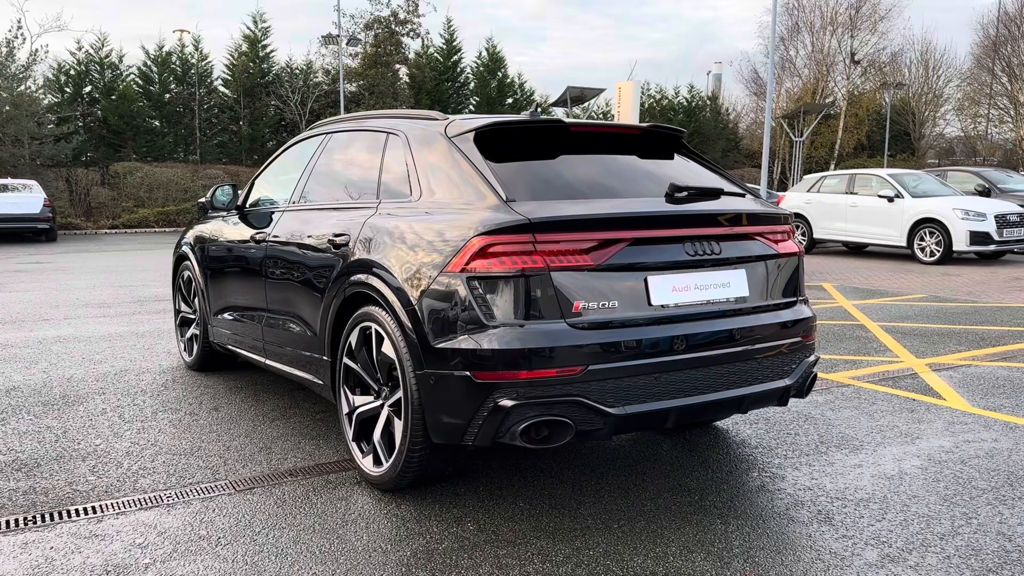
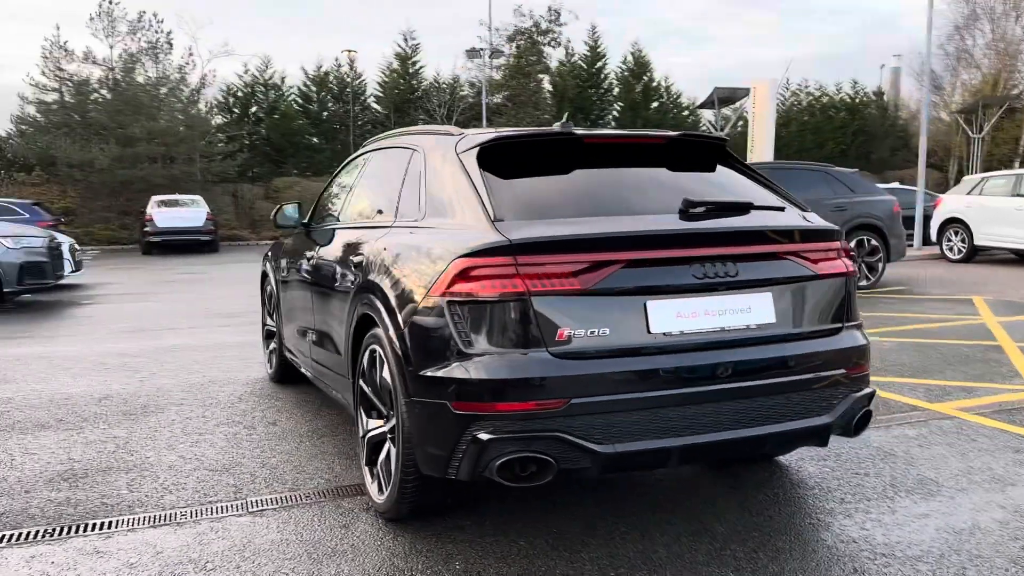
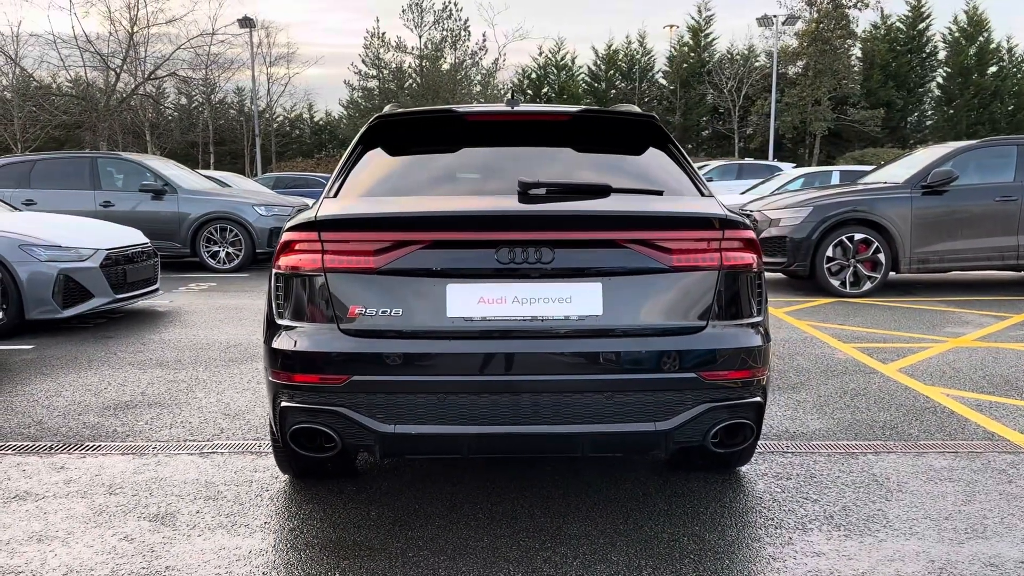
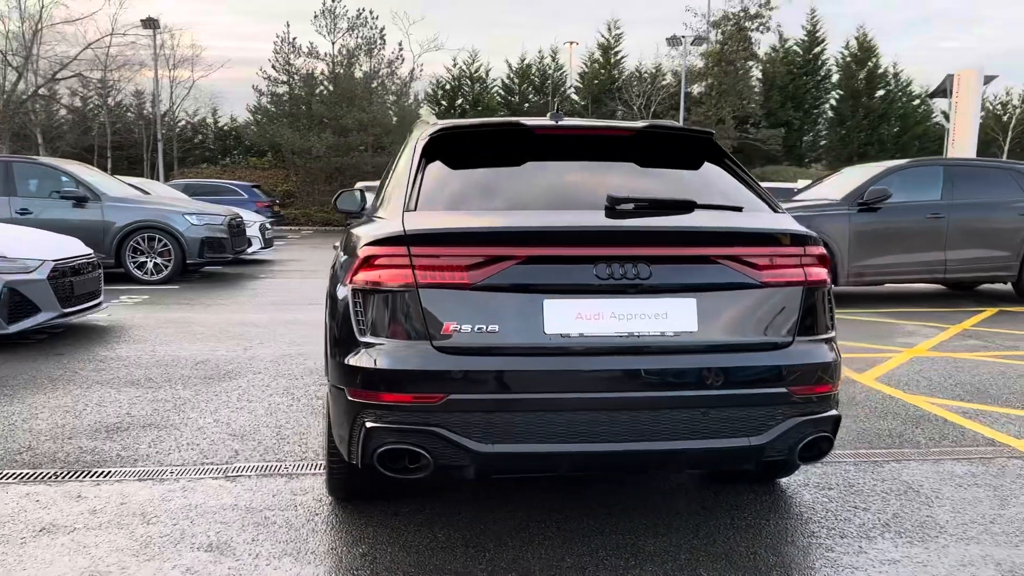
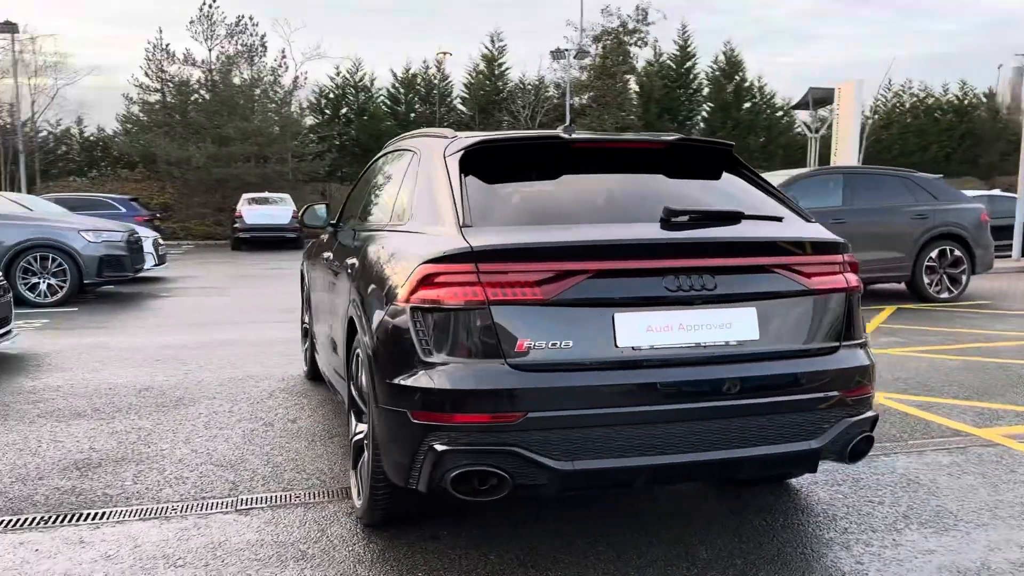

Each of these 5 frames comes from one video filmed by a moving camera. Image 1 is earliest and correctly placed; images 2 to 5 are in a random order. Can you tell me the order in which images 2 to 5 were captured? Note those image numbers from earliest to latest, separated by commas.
2, 5, 4, 3
